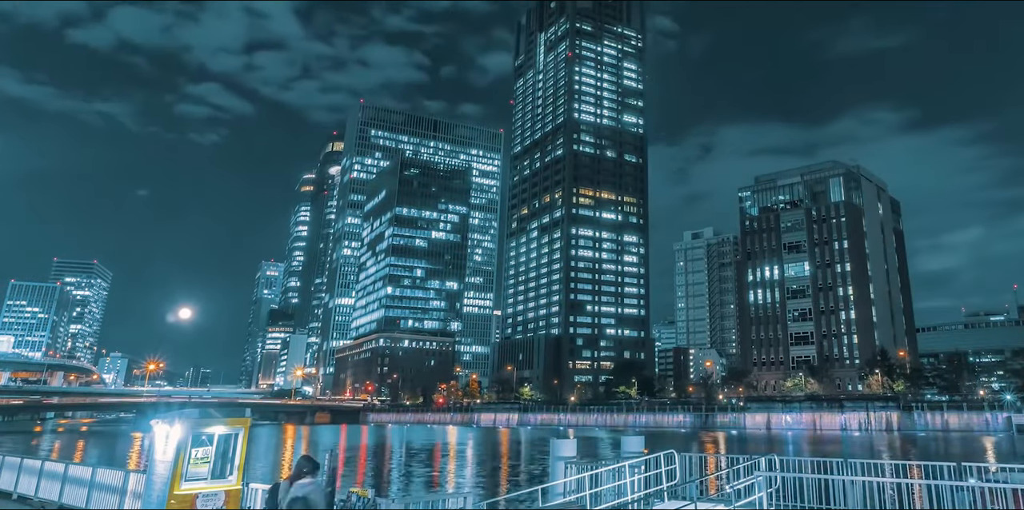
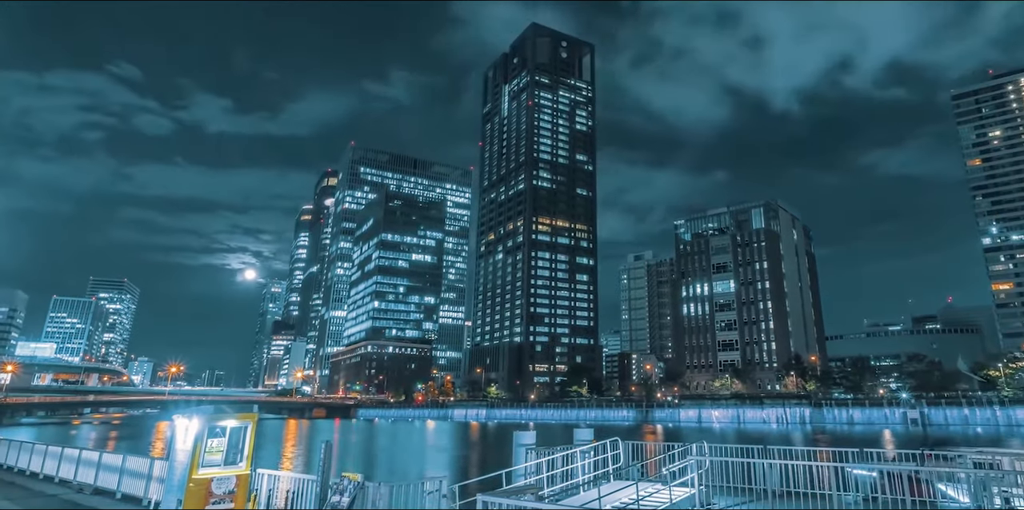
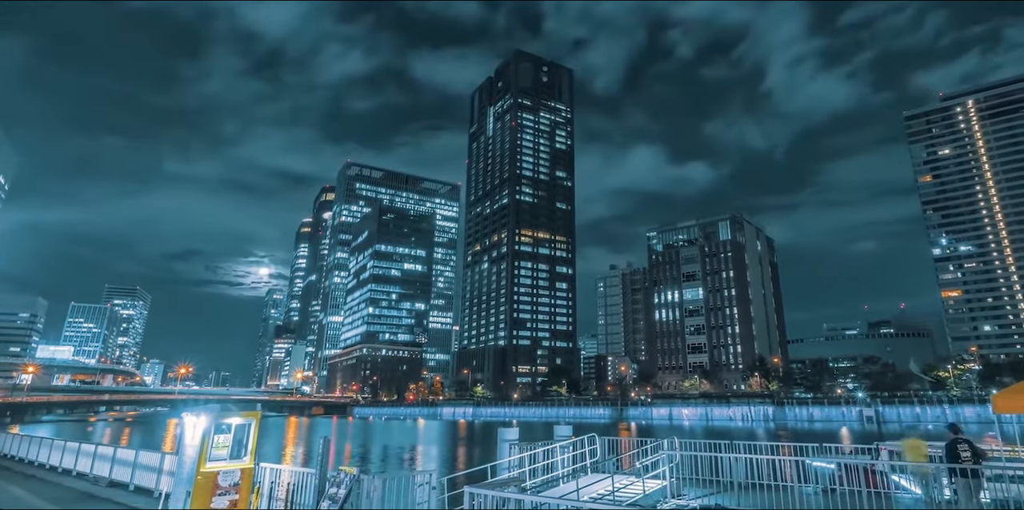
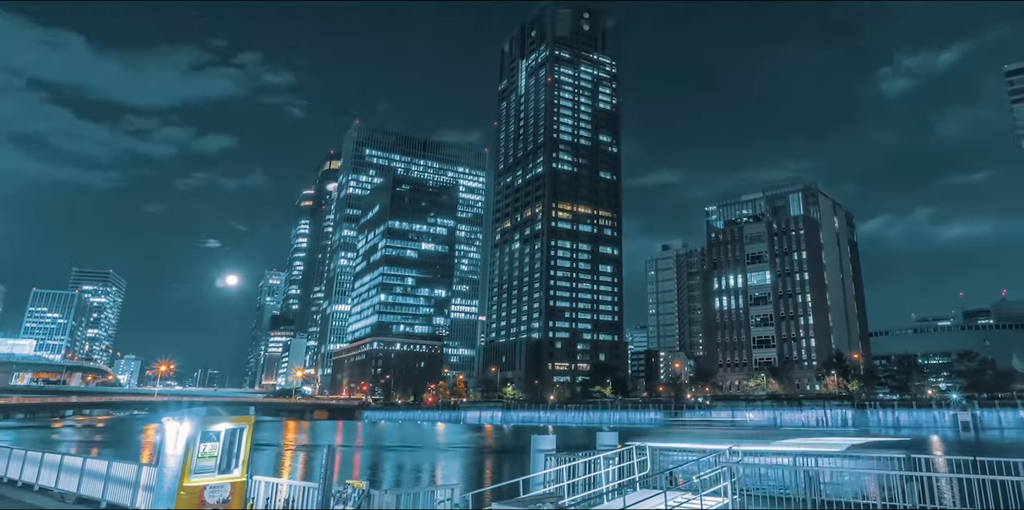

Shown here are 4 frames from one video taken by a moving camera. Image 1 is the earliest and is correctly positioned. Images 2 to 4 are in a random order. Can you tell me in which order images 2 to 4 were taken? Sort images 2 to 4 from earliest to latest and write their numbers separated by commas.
4, 2, 3
